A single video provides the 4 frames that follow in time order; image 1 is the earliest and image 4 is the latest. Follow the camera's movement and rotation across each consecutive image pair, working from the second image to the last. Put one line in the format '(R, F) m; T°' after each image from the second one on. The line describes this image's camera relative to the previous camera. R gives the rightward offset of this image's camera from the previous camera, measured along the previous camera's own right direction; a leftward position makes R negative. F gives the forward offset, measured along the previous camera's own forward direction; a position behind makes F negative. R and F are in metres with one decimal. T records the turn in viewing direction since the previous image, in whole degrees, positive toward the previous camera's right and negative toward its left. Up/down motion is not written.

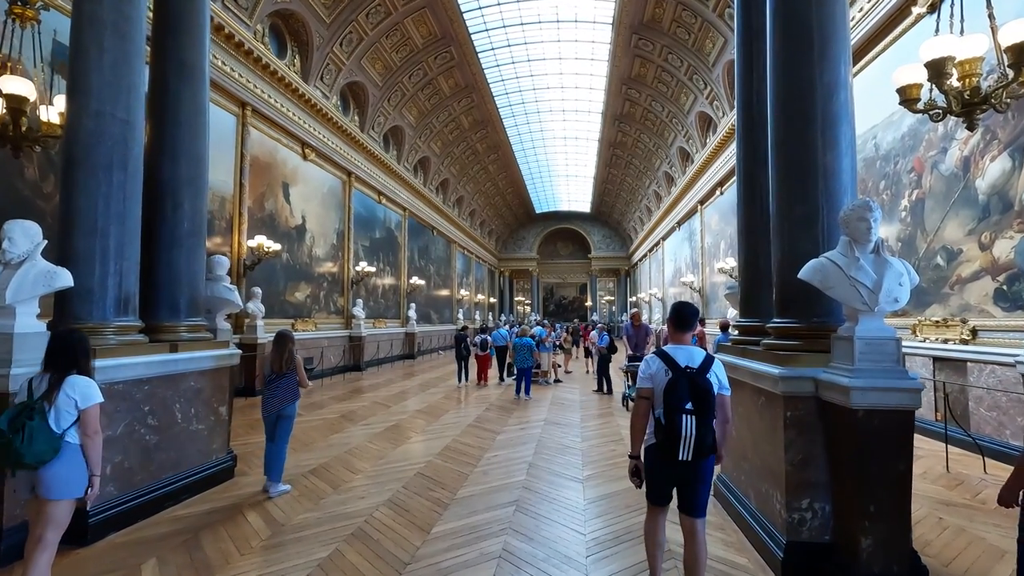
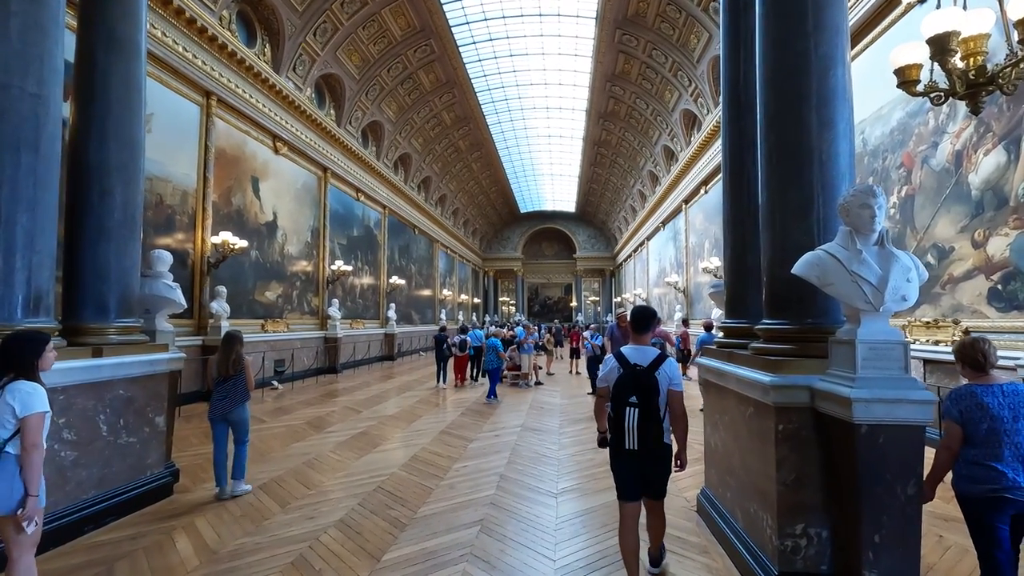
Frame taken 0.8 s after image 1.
(+0.2, +0.4) m; +2°
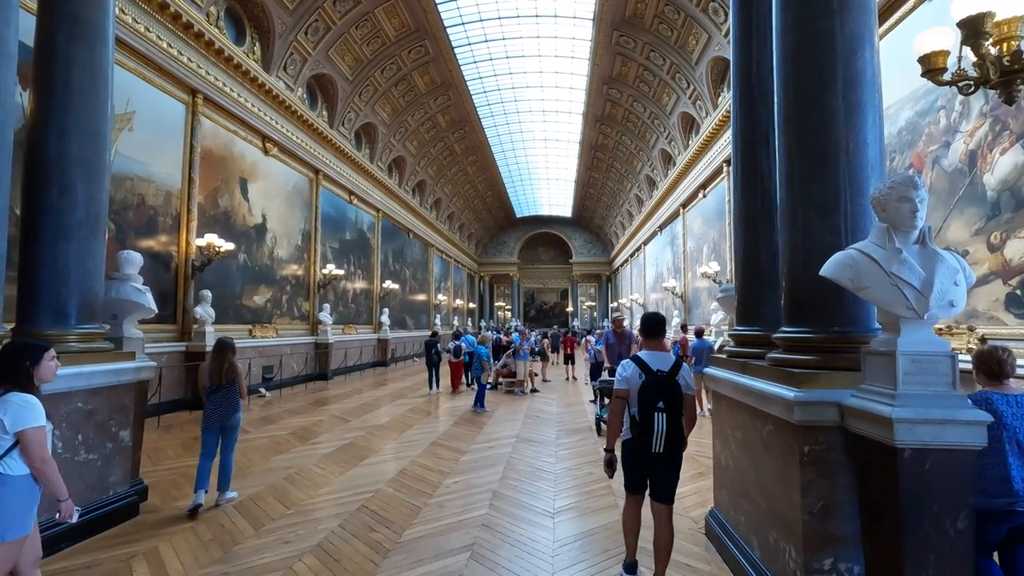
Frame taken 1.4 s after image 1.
(0.0, +0.3) m; 0°
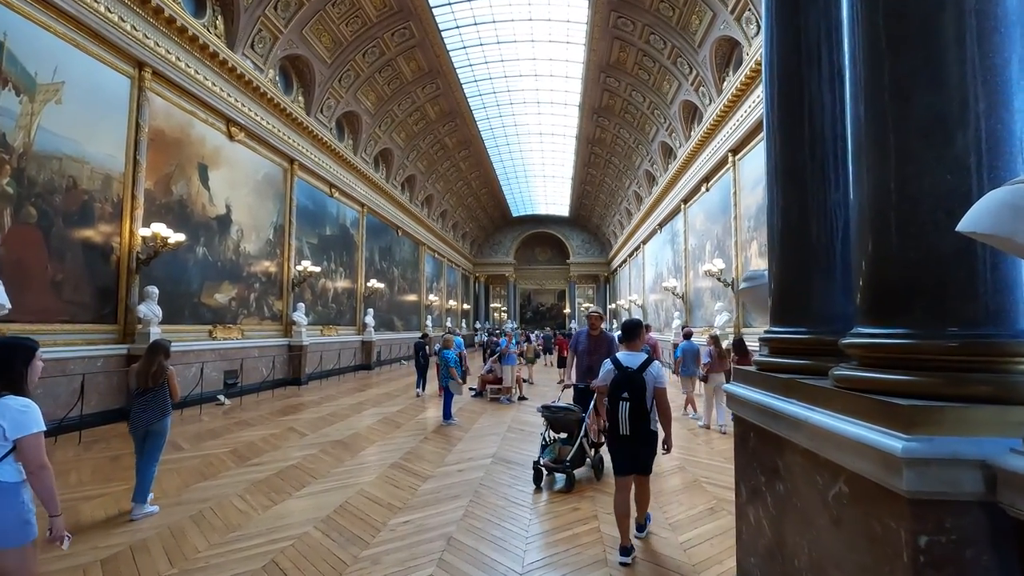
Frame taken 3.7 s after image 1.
(+0.3, +1.2) m; 0°
